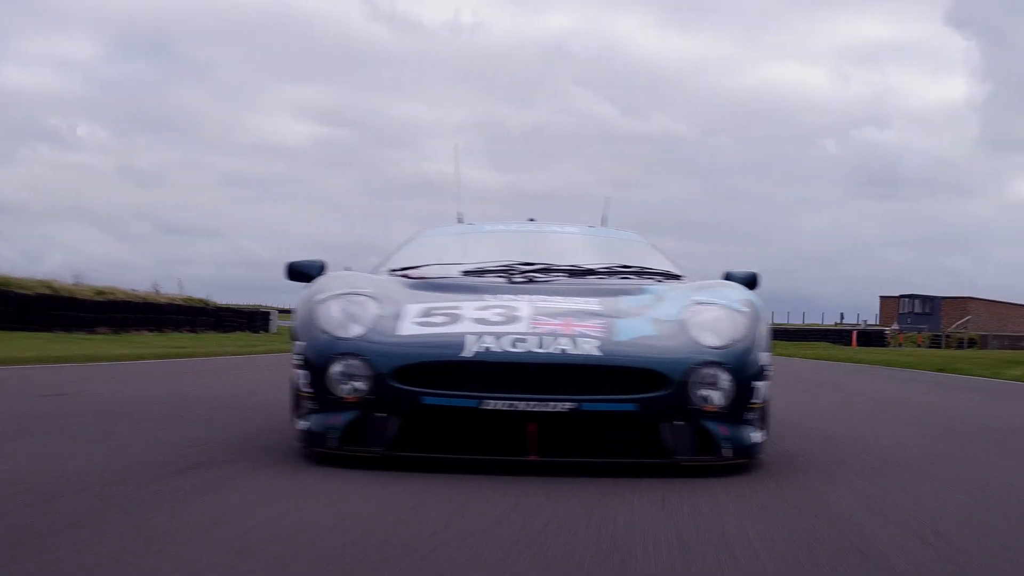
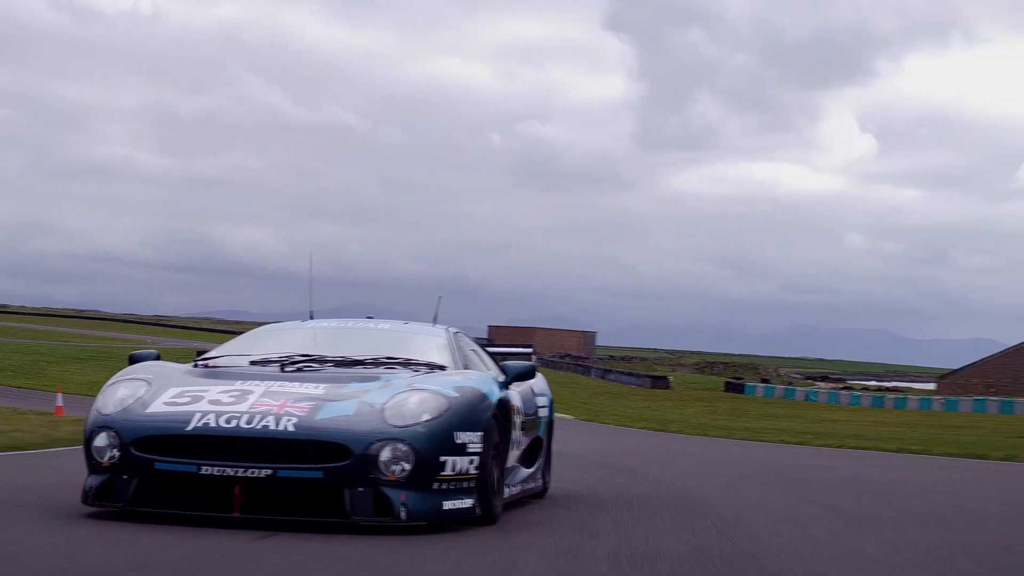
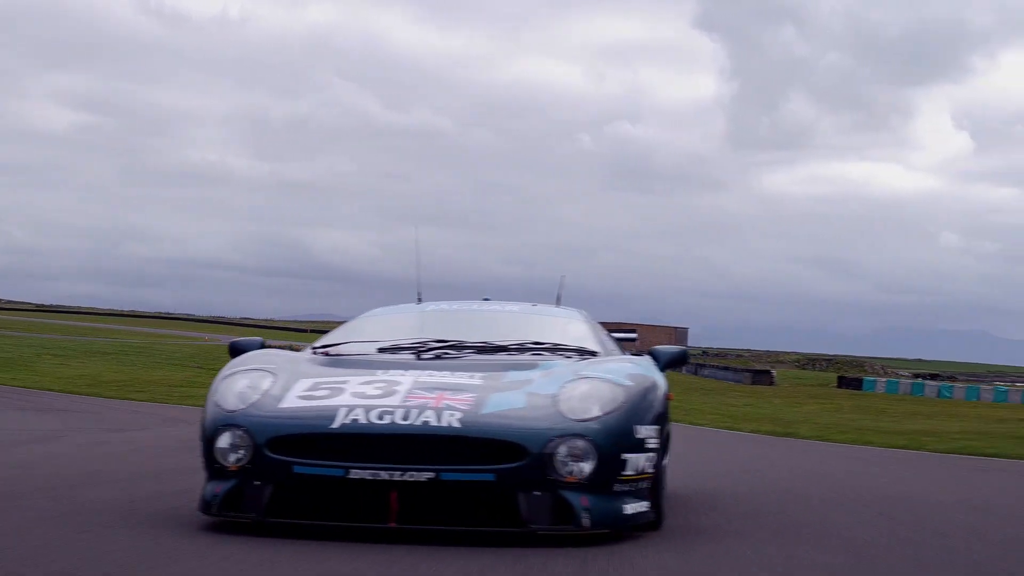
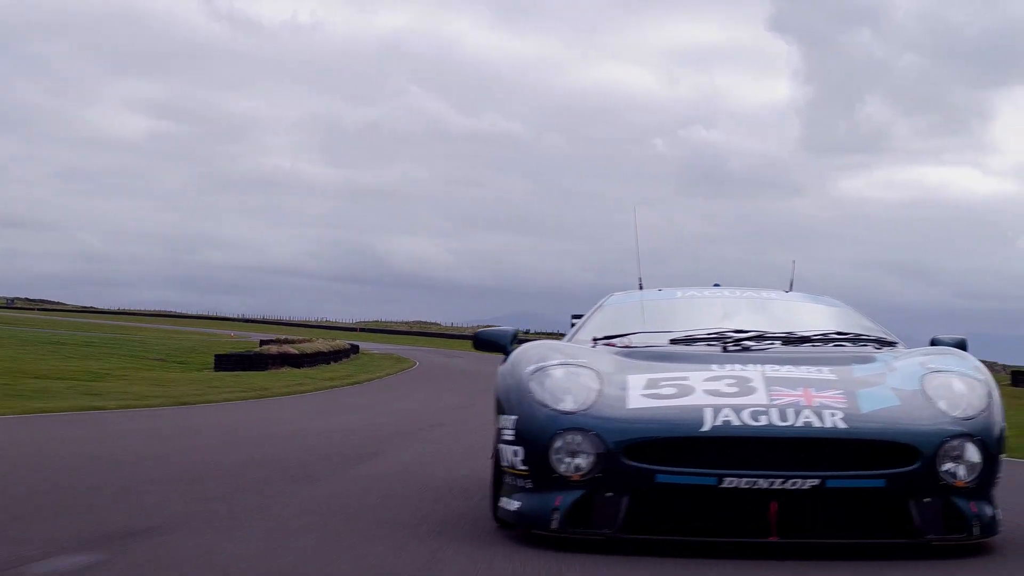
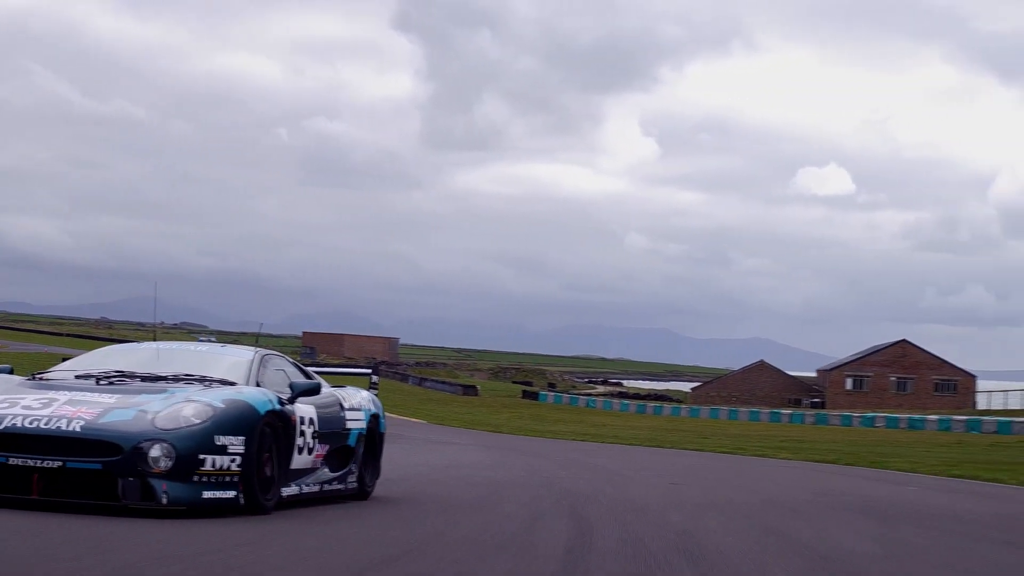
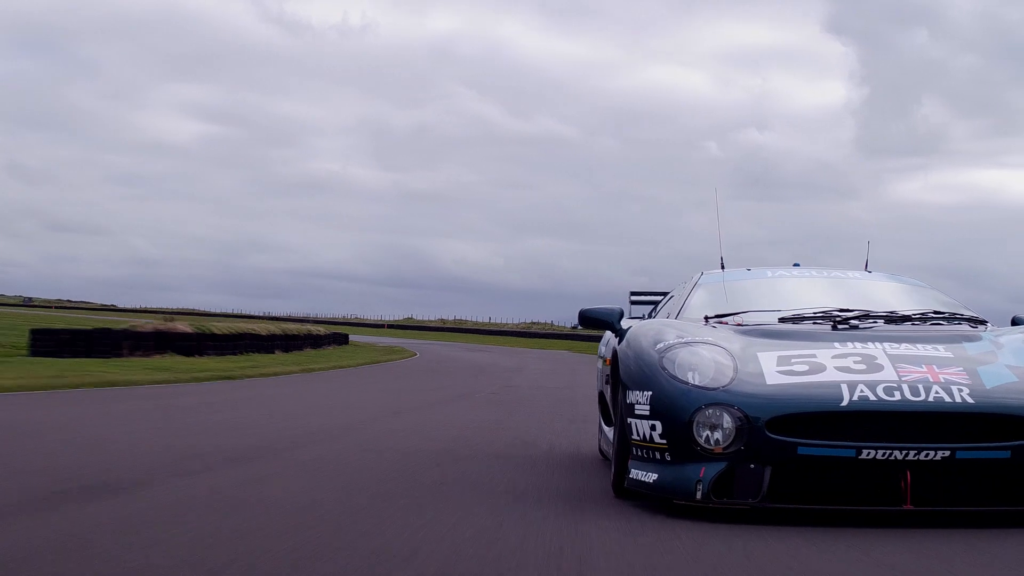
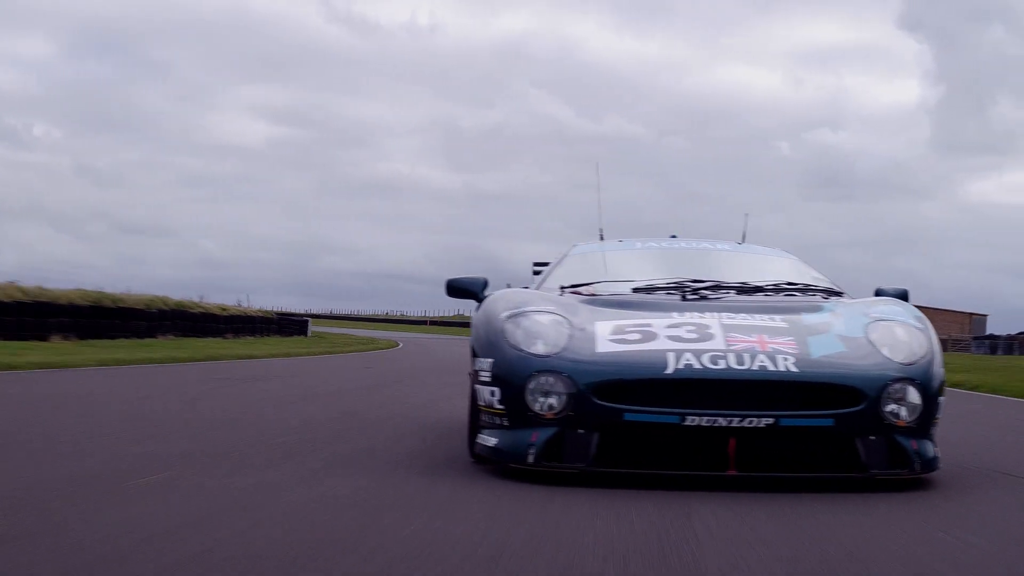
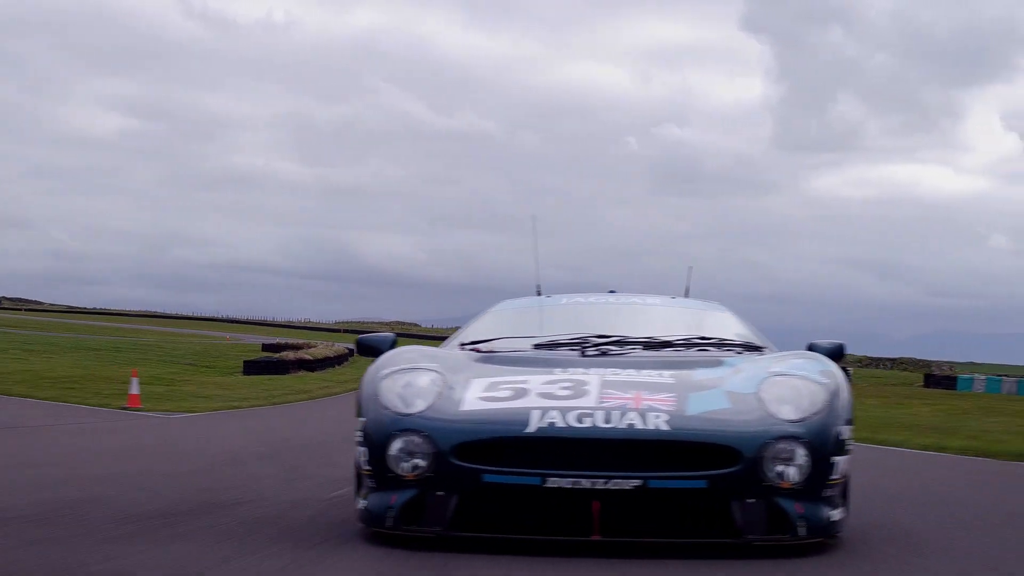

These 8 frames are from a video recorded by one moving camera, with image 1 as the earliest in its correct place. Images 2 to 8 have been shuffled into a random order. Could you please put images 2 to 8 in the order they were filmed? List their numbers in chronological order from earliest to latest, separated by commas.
7, 6, 4, 8, 3, 2, 5
